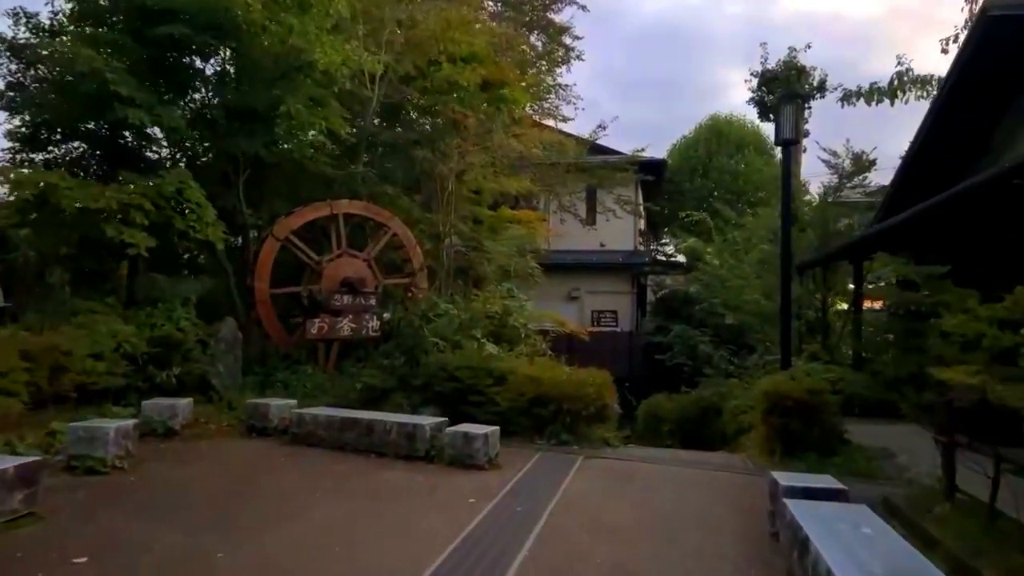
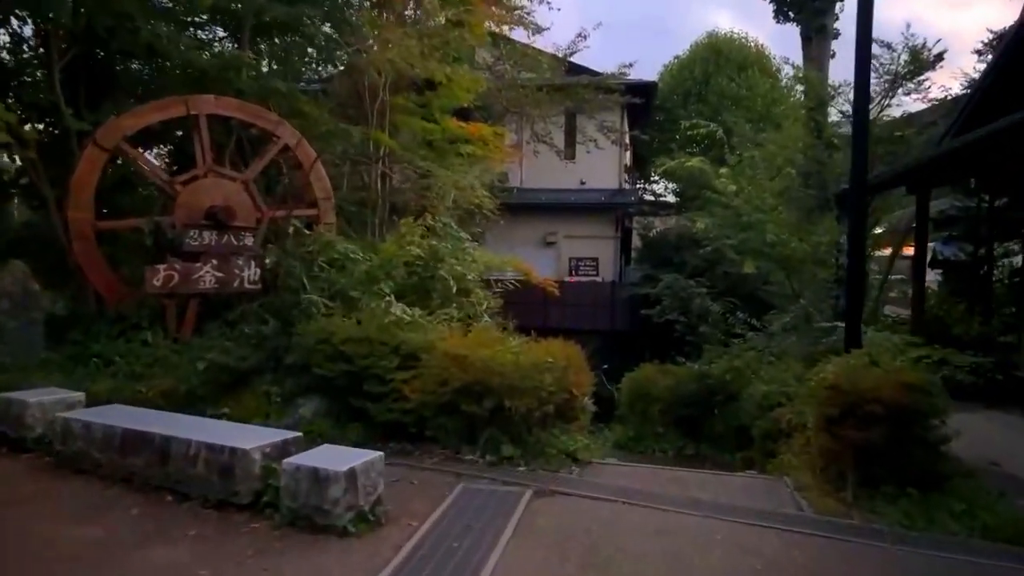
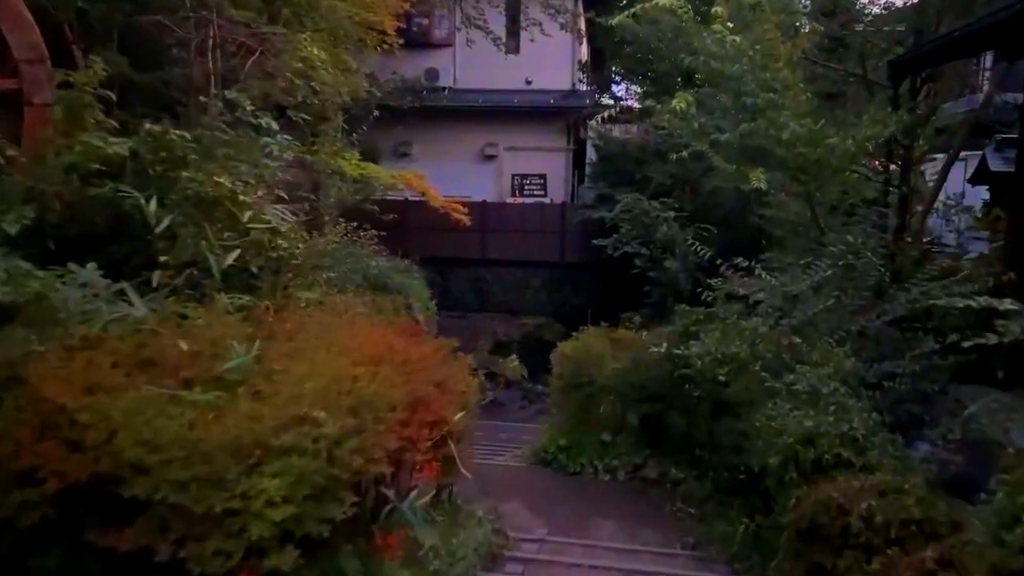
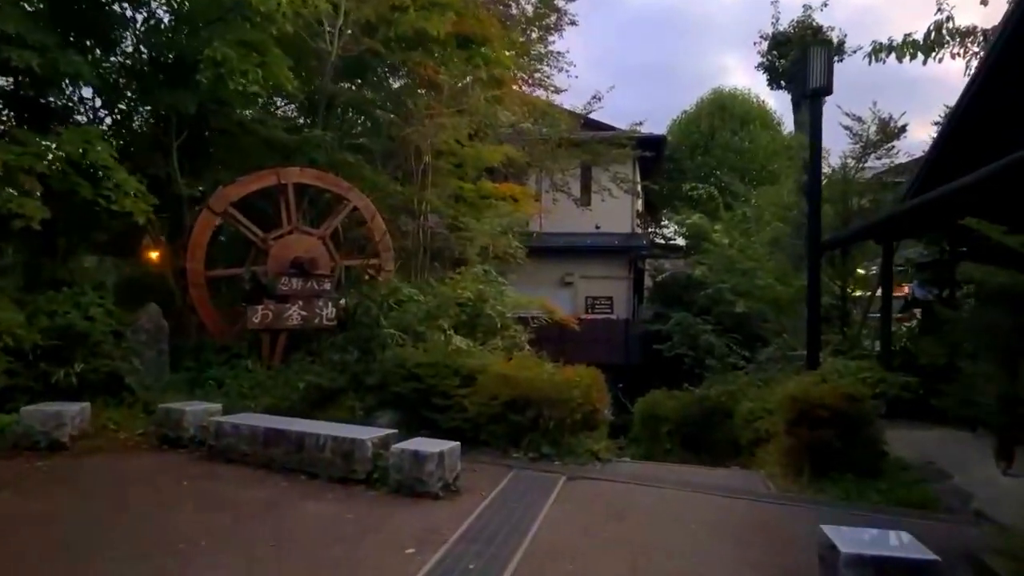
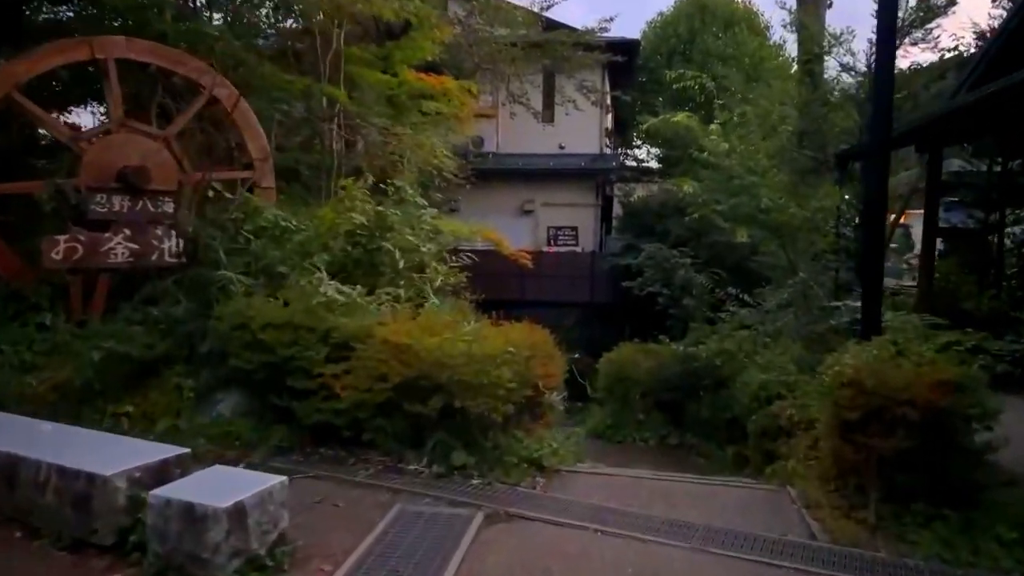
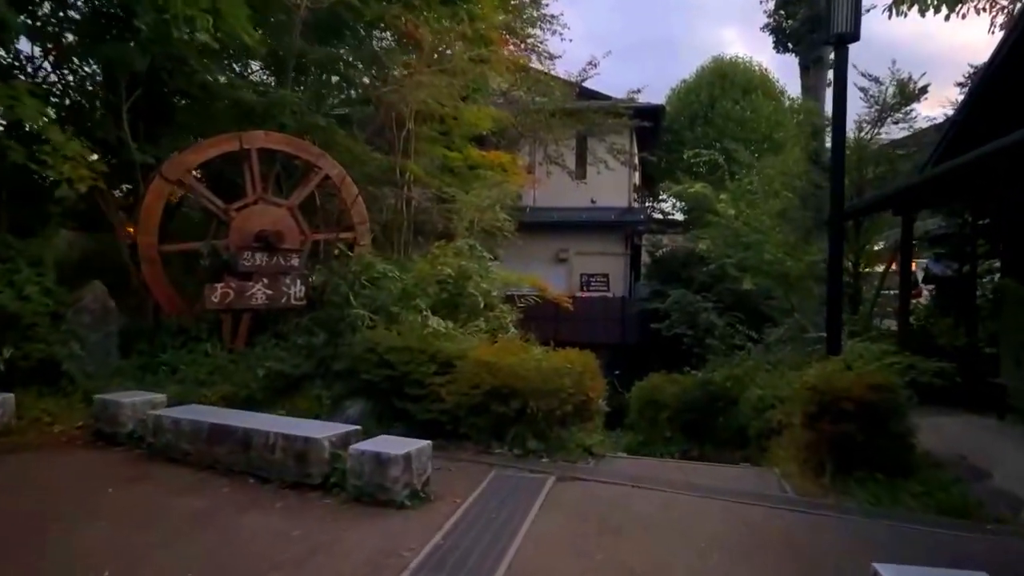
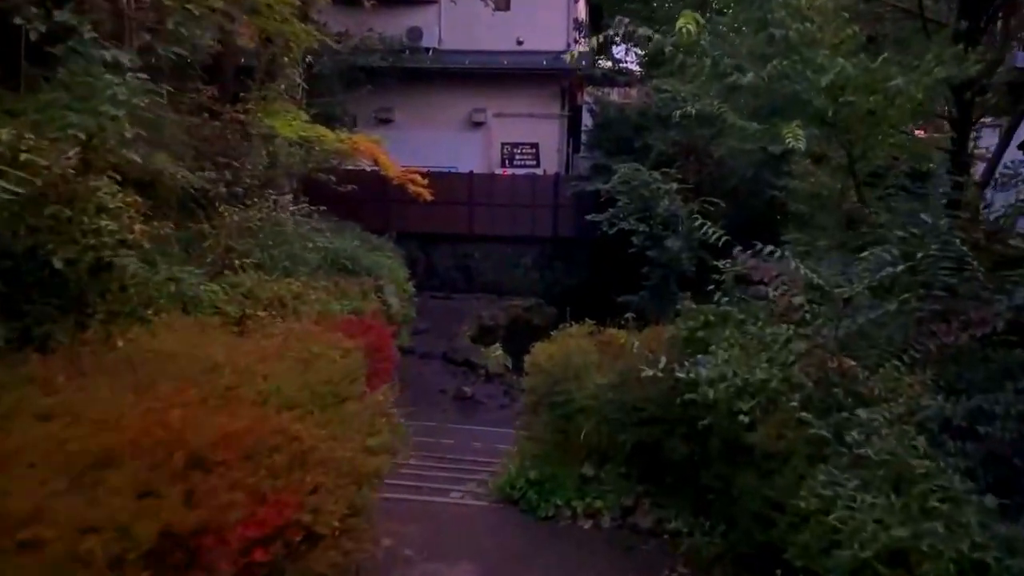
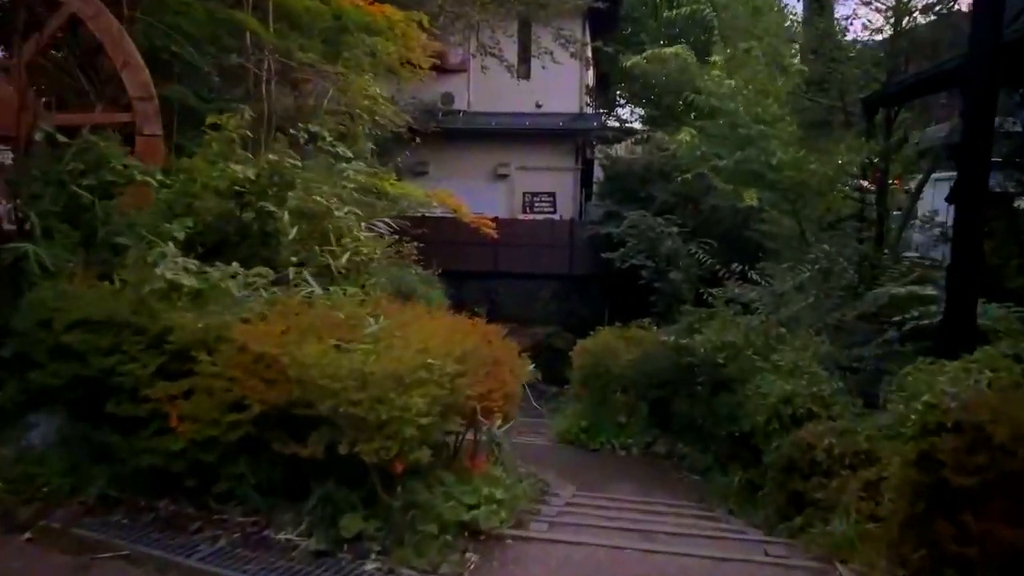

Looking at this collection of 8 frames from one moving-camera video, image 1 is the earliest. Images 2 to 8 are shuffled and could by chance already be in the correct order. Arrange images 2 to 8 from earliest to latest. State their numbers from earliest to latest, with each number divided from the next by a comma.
4, 6, 2, 5, 8, 3, 7
